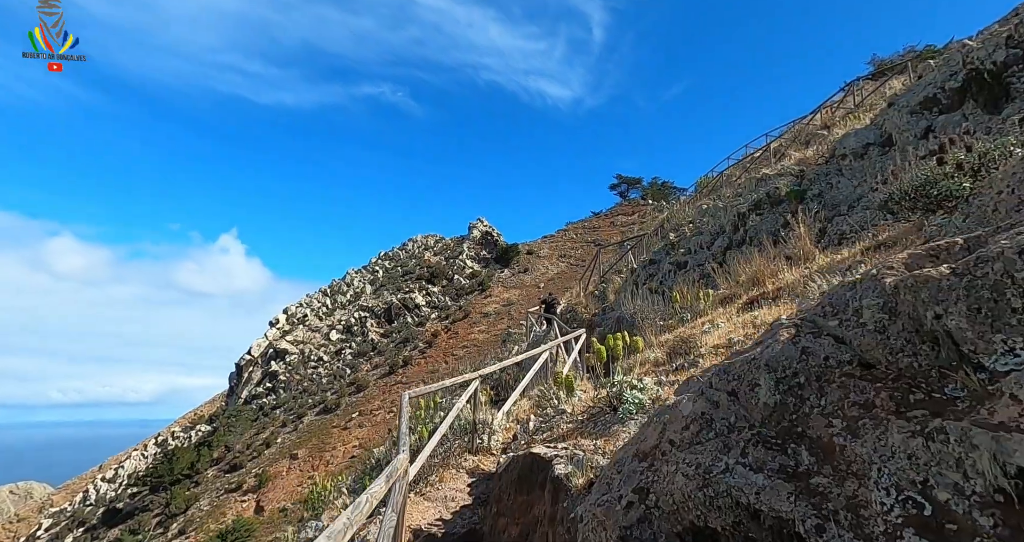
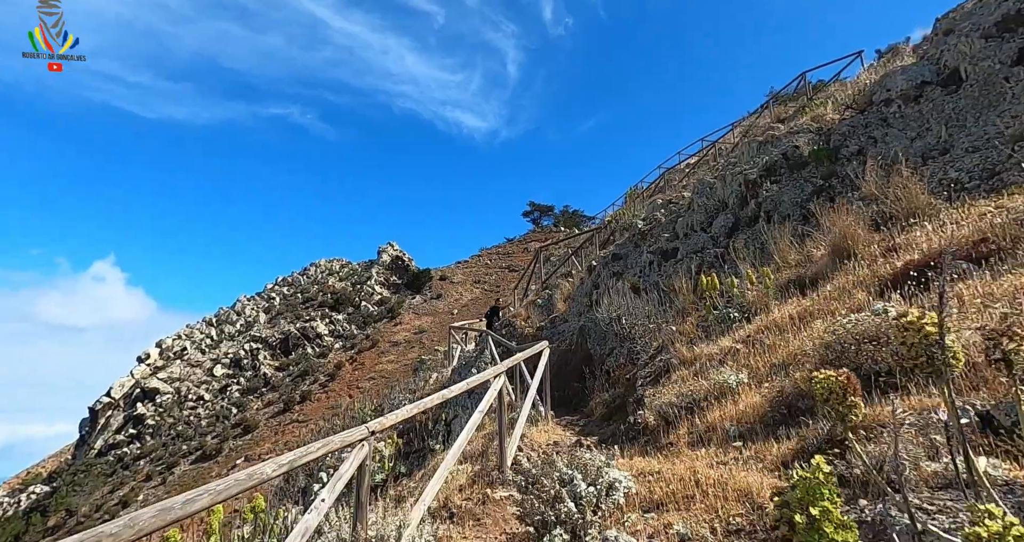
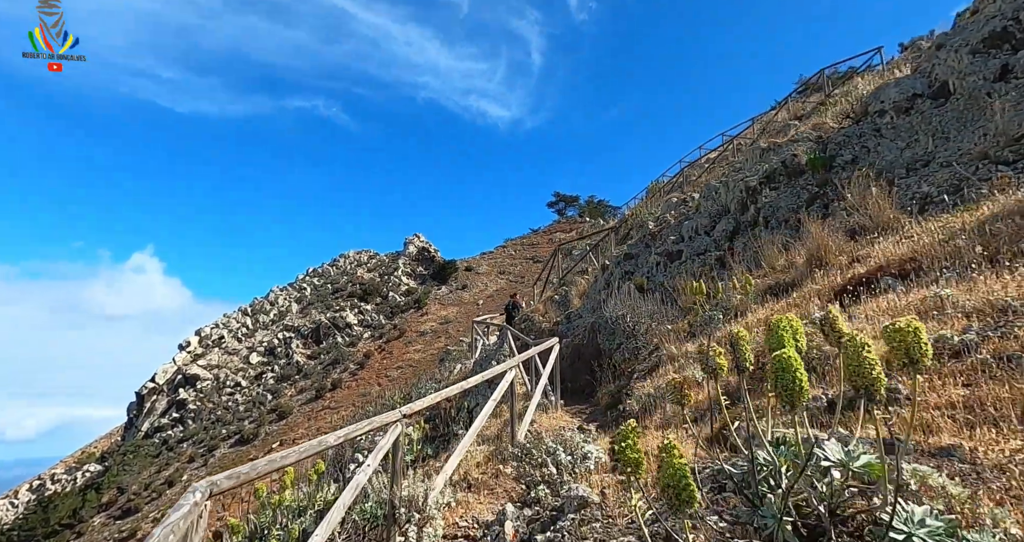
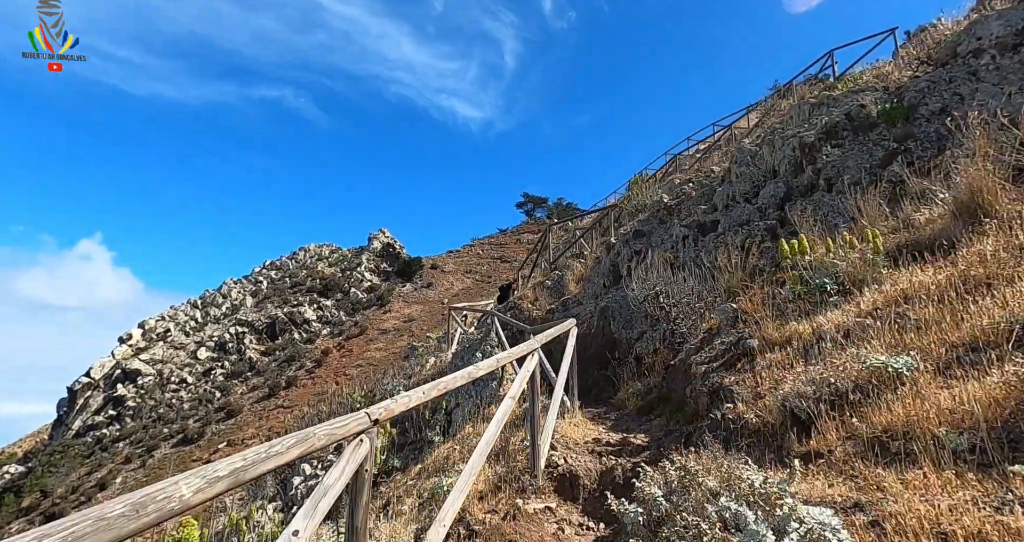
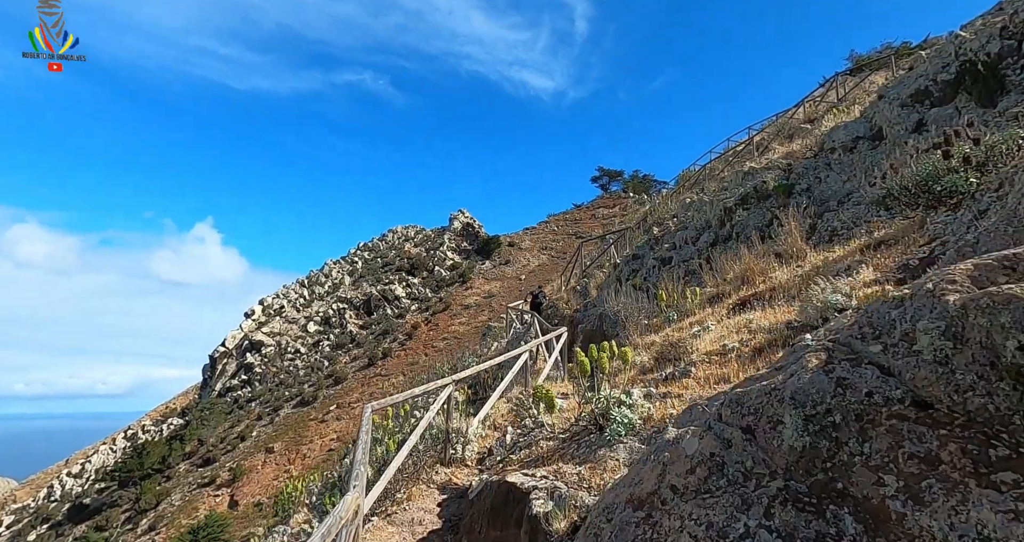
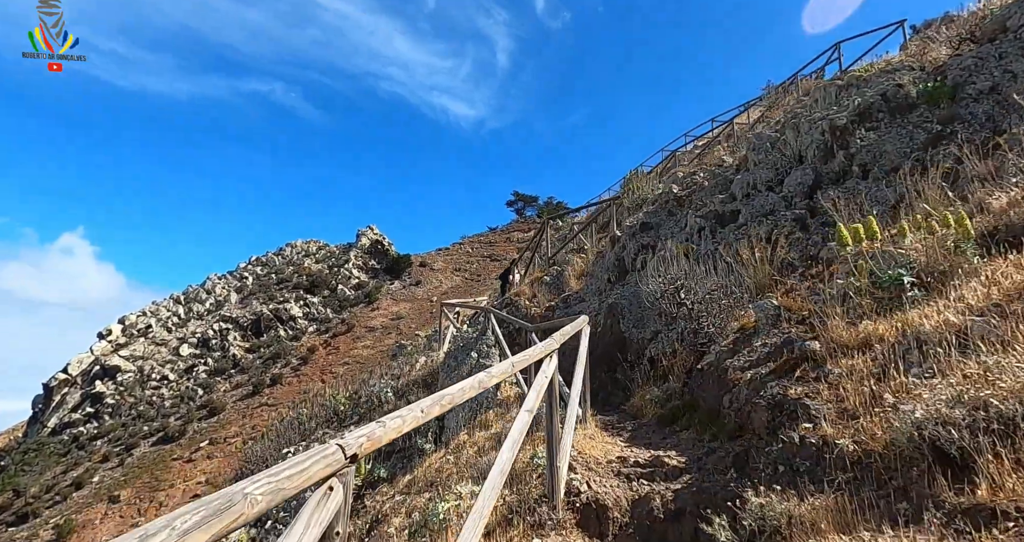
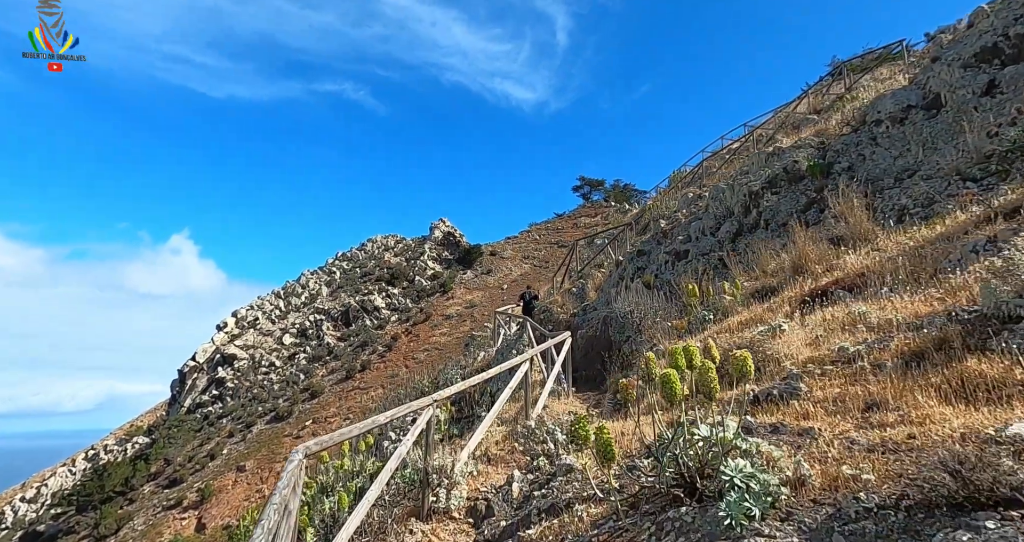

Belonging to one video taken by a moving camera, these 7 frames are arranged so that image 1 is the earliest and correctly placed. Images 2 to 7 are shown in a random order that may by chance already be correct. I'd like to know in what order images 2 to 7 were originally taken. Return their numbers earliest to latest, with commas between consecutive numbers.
5, 7, 3, 2, 4, 6
